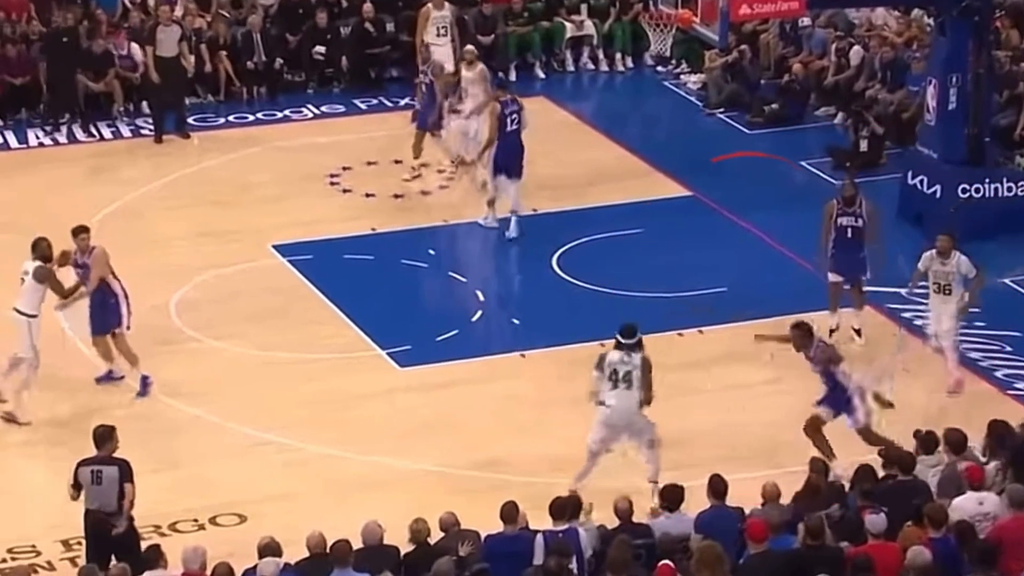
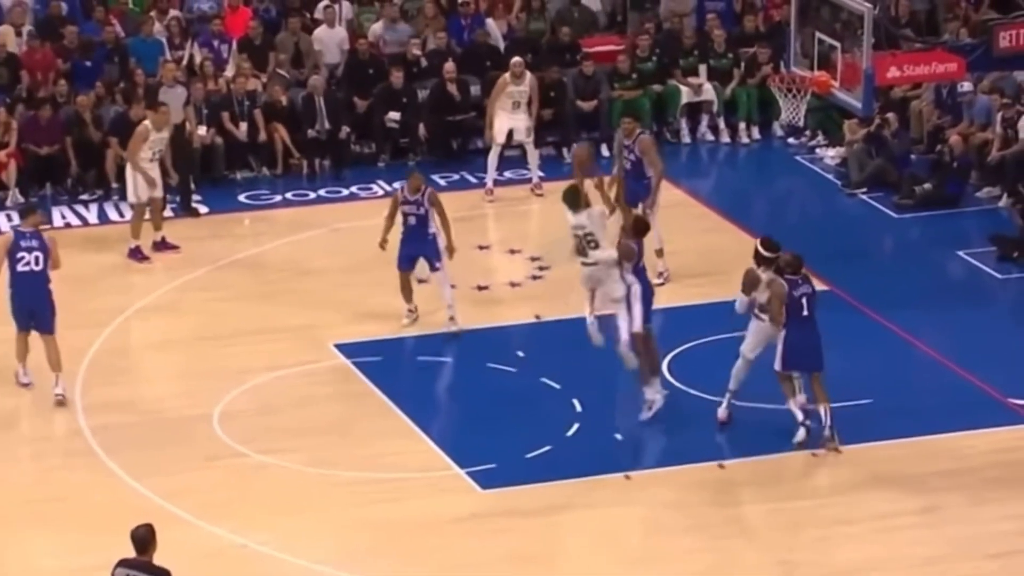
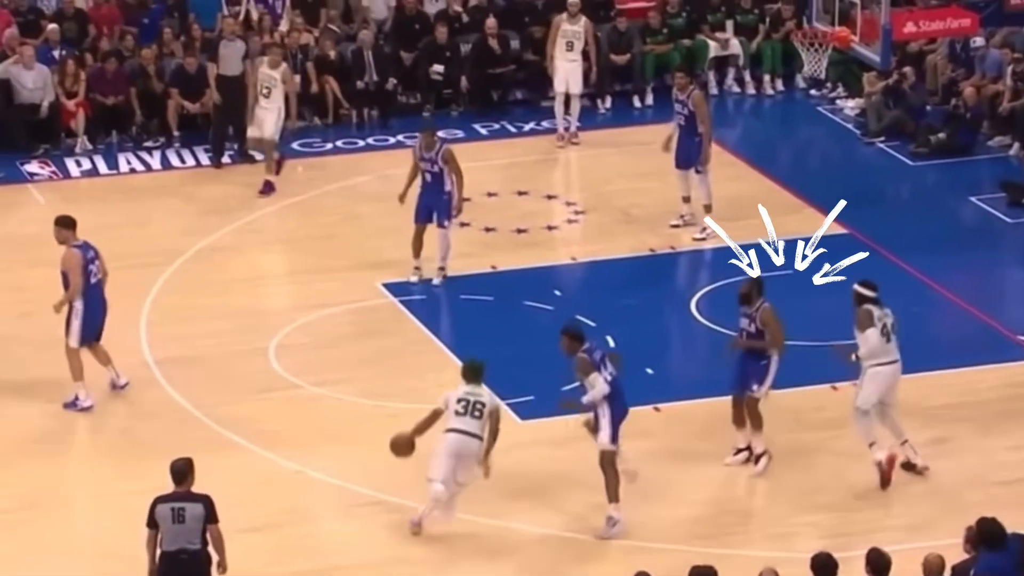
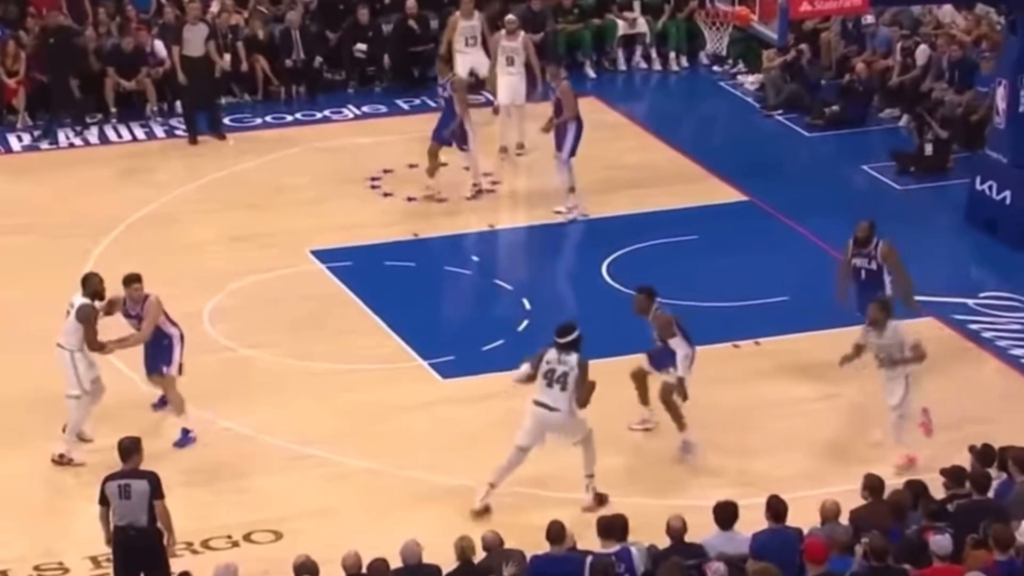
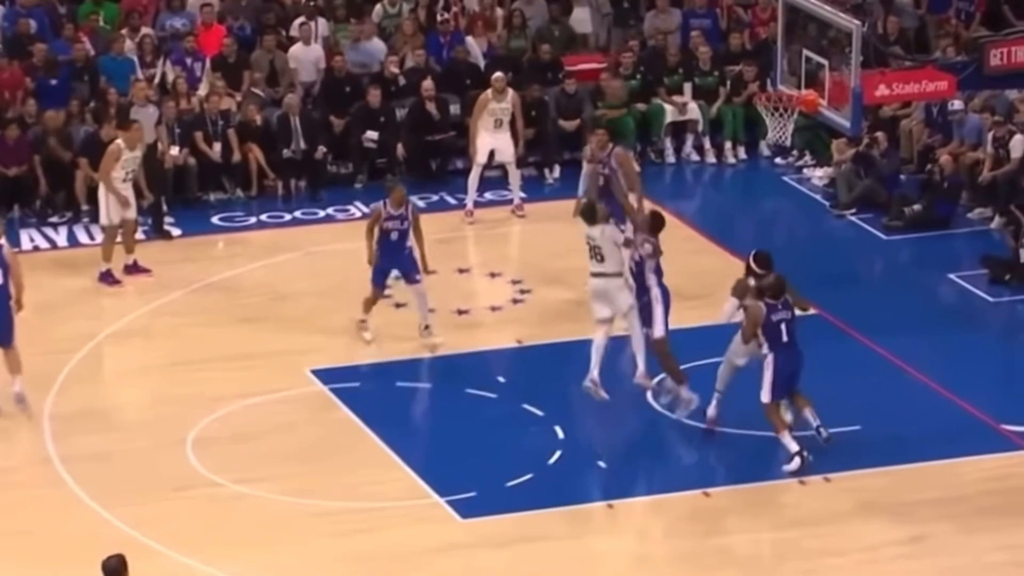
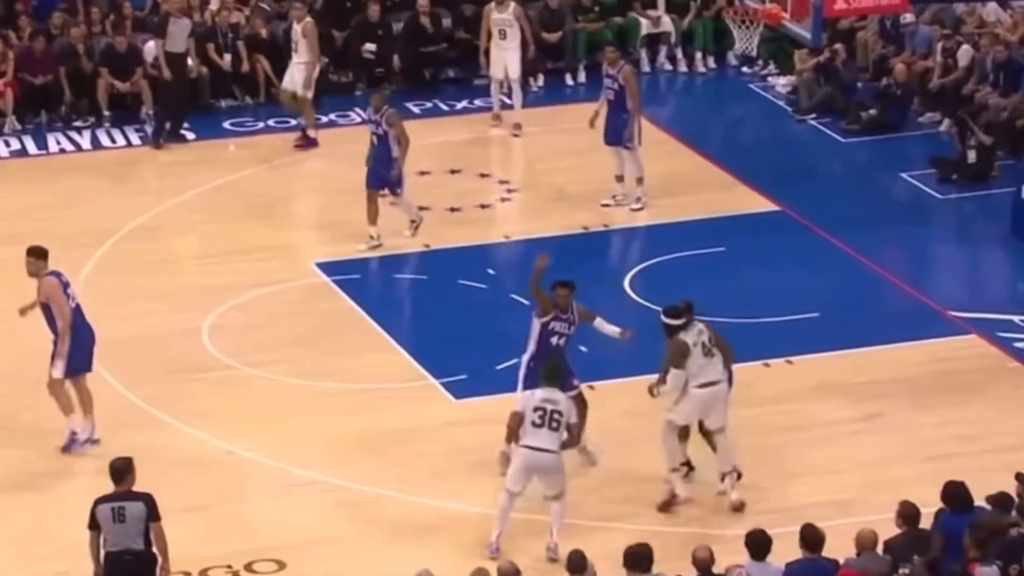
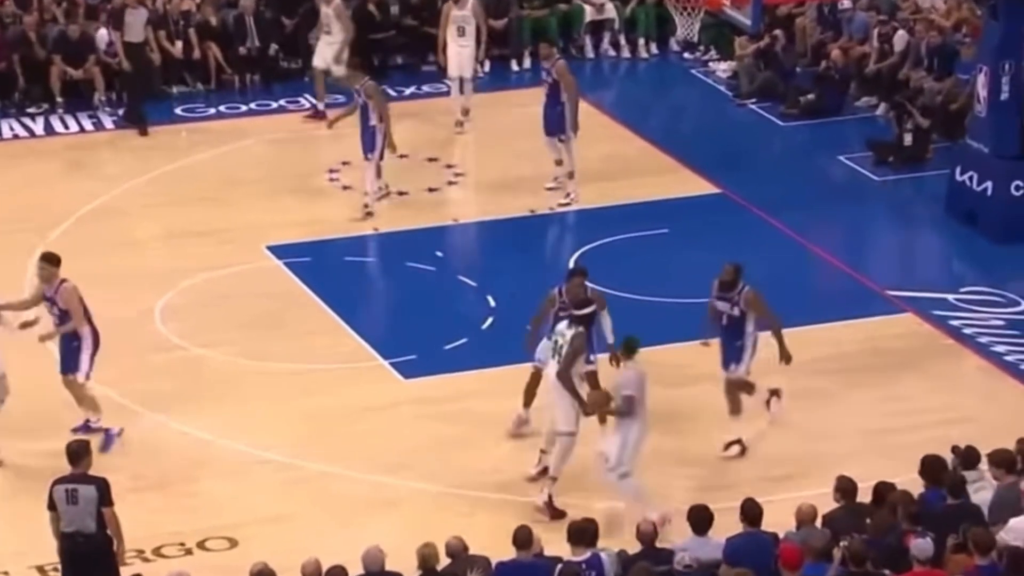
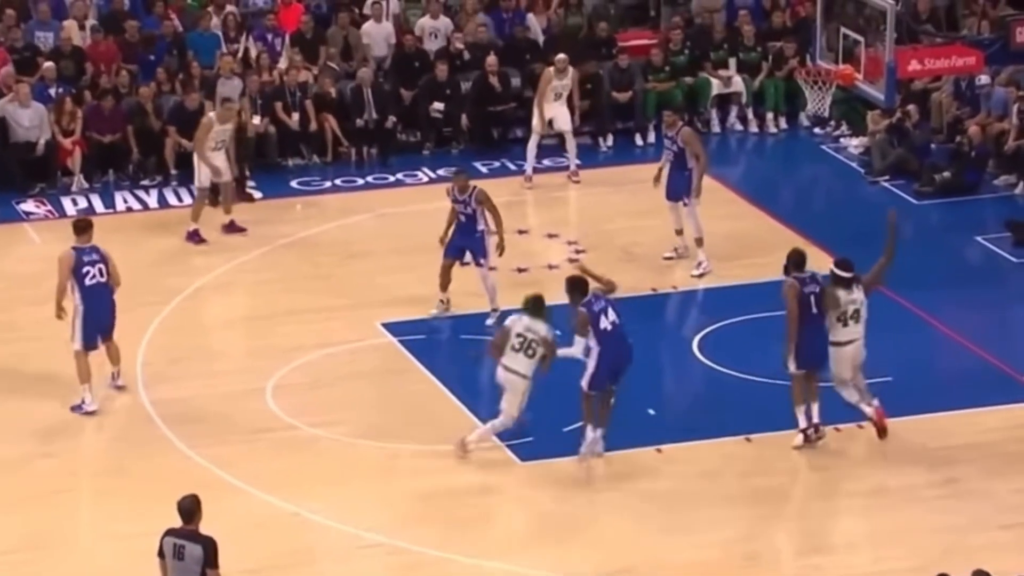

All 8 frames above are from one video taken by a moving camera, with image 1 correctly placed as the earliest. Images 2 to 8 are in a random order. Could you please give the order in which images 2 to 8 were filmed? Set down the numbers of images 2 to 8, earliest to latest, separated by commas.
4, 7, 6, 3, 8, 2, 5
